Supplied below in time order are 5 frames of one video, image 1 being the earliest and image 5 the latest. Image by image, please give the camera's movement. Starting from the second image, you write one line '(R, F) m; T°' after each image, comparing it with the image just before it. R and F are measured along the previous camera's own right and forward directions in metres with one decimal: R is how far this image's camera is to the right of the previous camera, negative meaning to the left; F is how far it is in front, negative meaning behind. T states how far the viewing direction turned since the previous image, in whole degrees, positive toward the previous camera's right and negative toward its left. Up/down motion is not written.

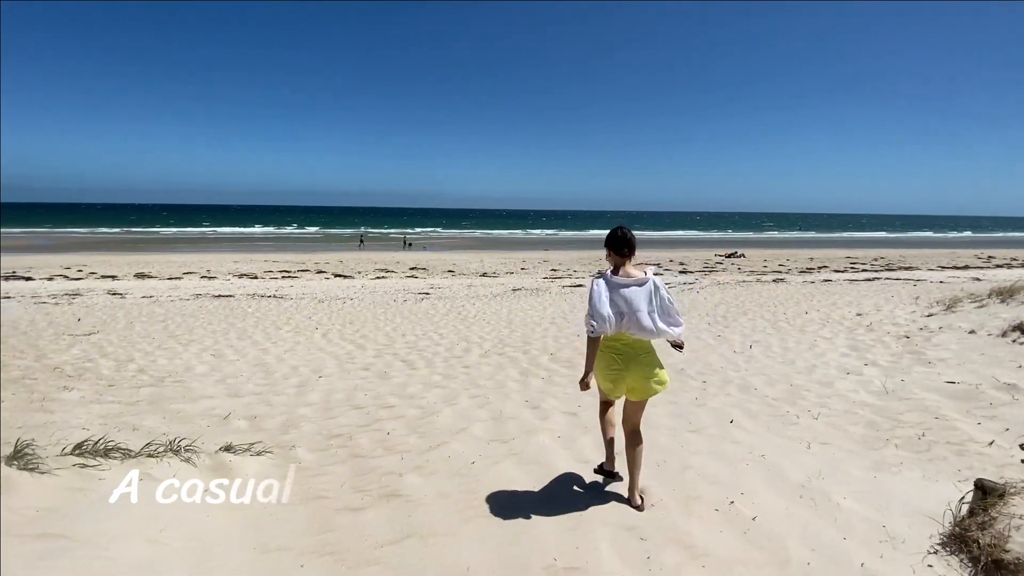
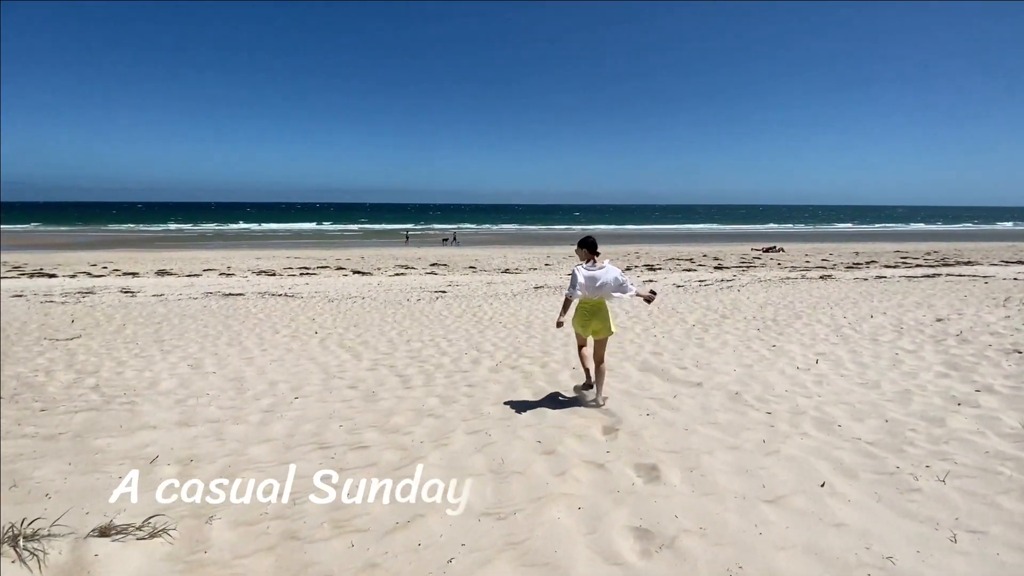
(+0.1, +1.0) m; -3°
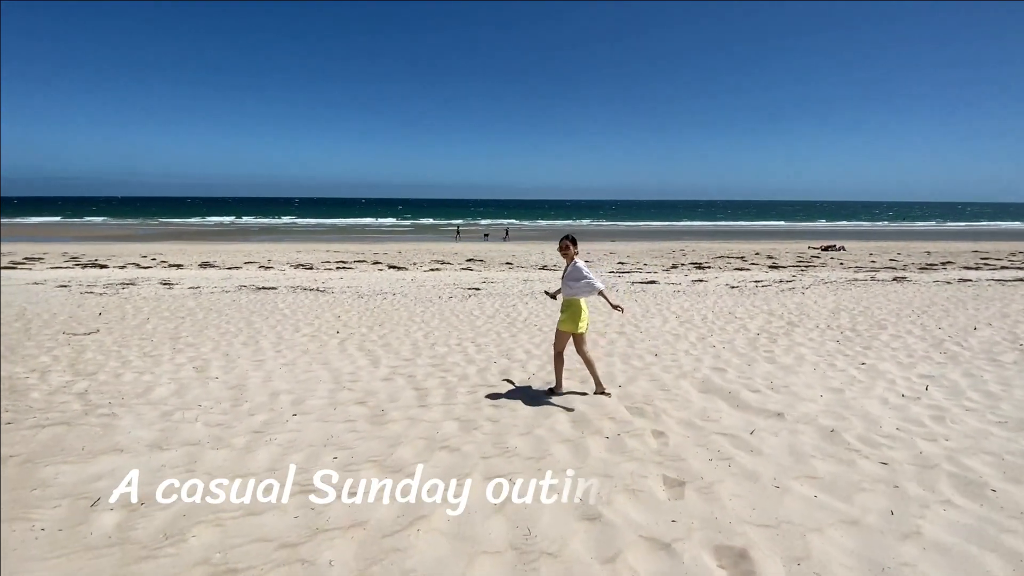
(0.0, +0.8) m; -4°
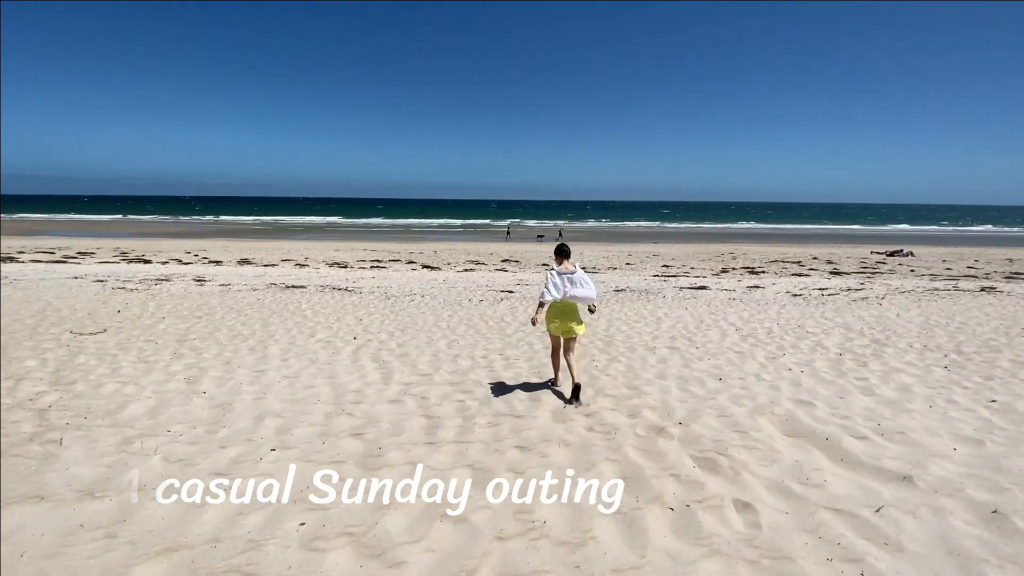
(0.0, +0.9) m; -4°
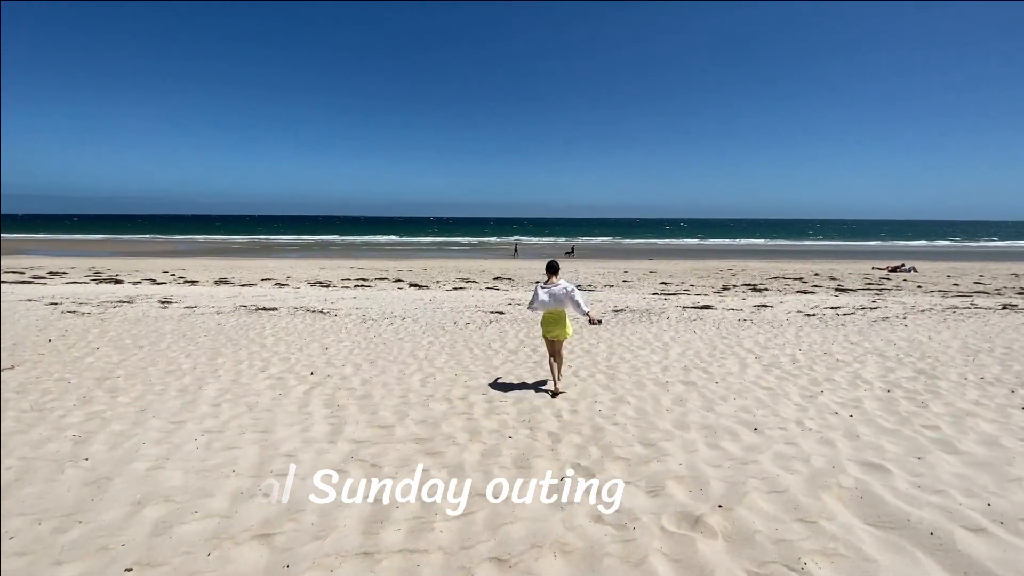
(+0.1, +1.1) m; +1°
